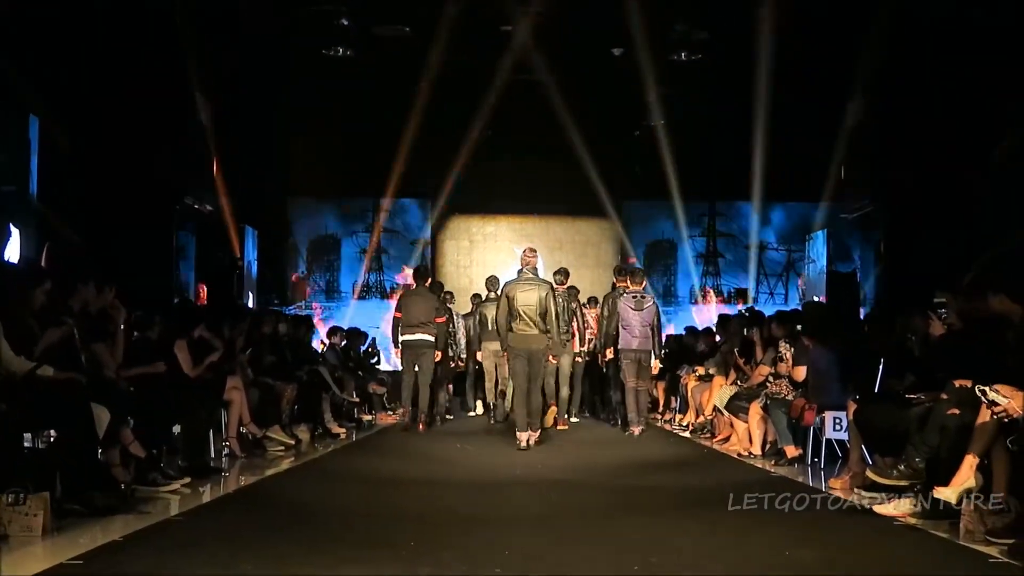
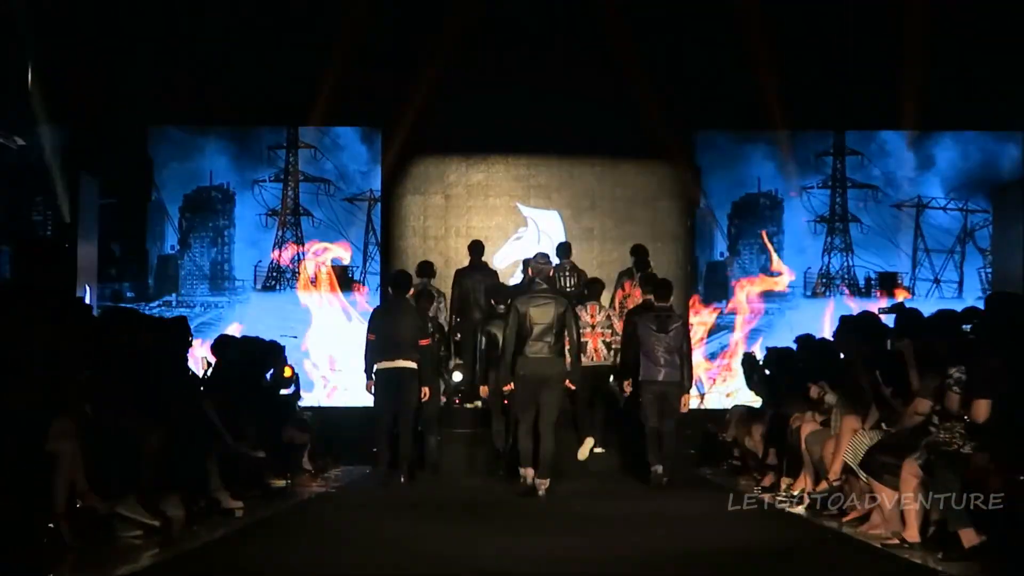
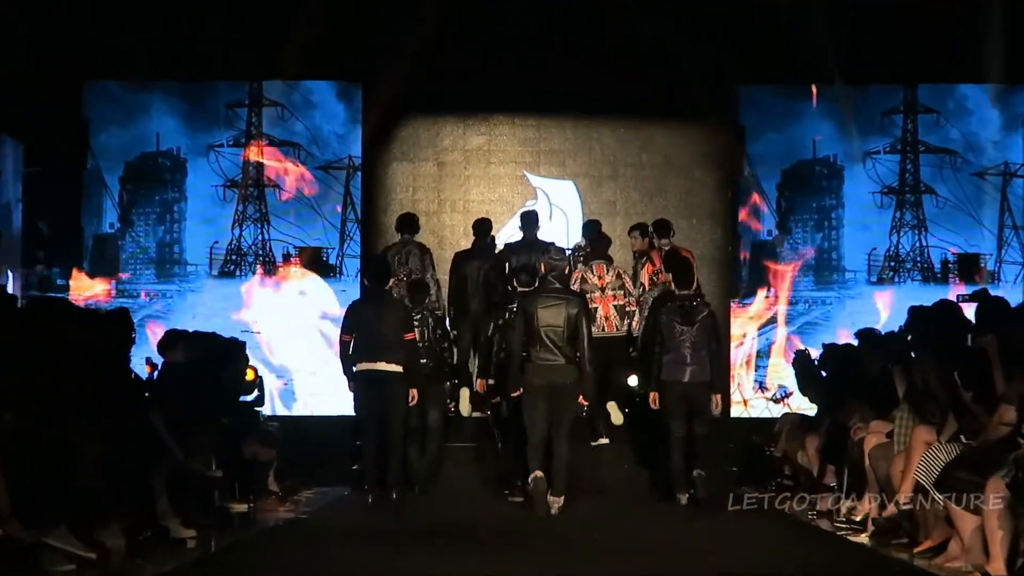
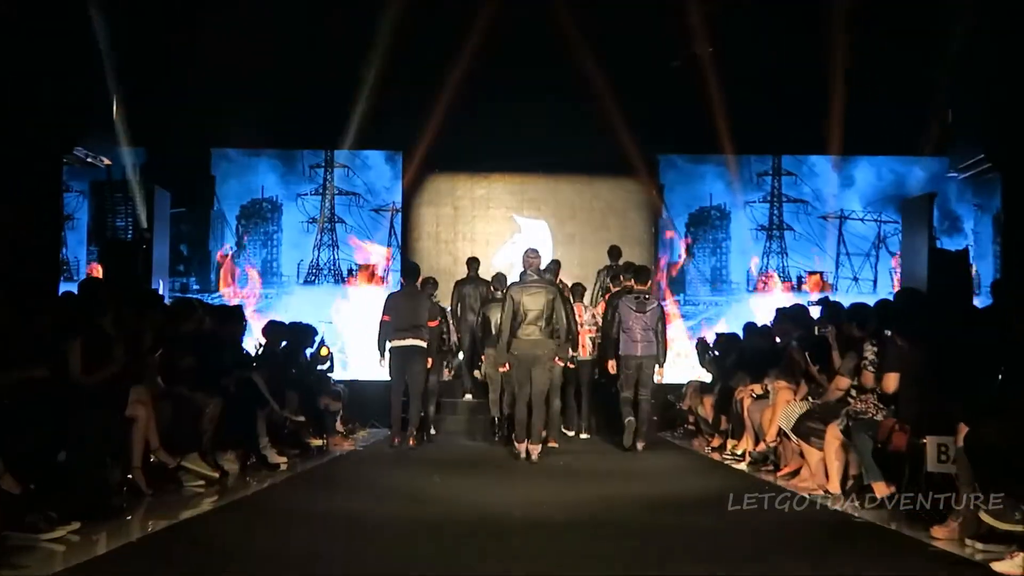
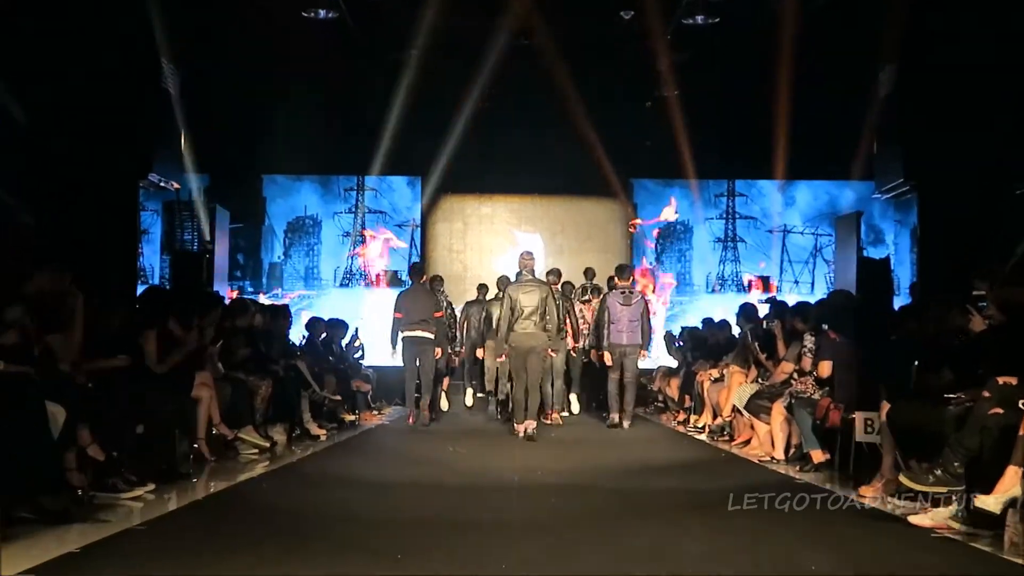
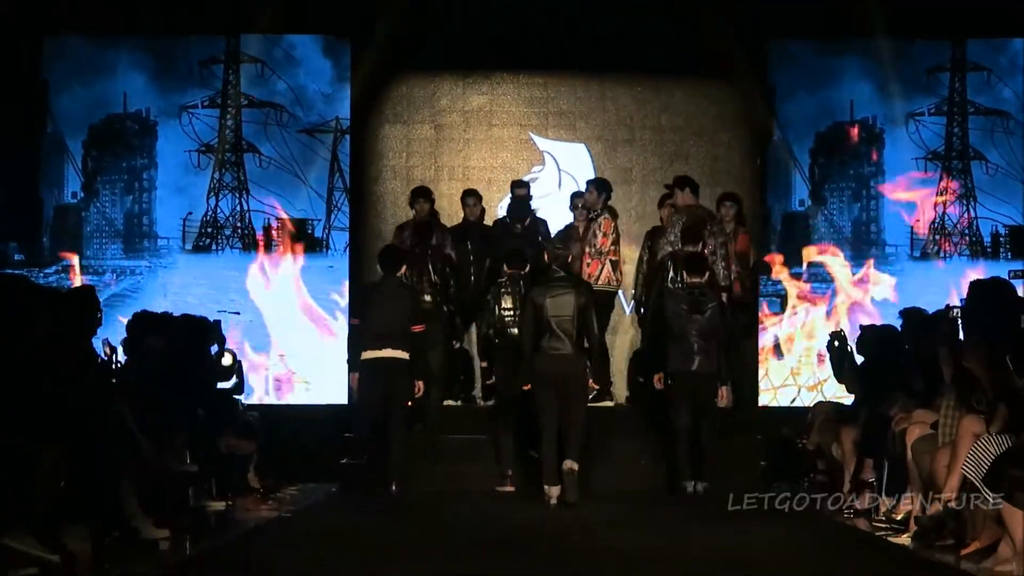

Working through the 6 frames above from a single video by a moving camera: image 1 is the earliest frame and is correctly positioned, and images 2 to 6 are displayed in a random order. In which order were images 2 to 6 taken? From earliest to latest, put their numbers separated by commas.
5, 4, 2, 3, 6
